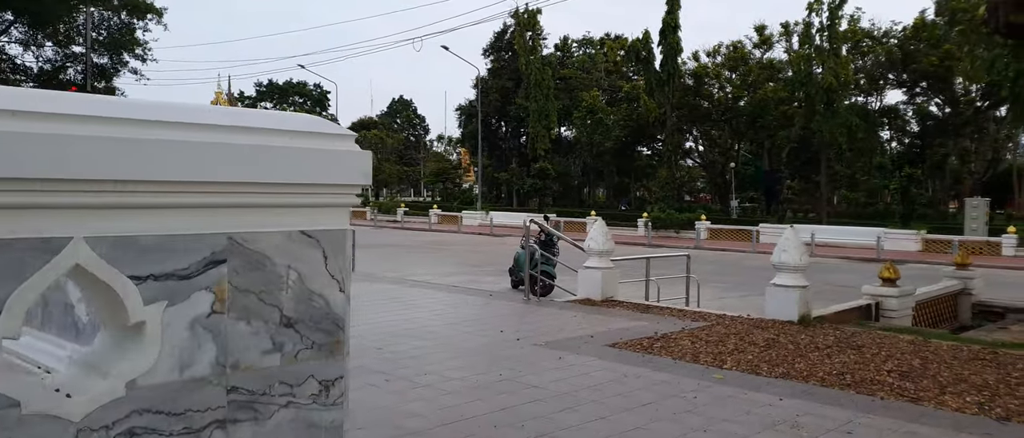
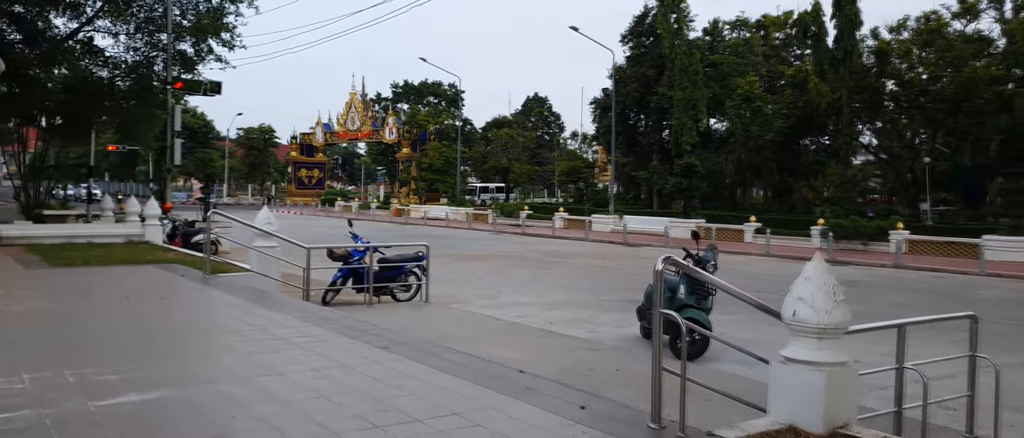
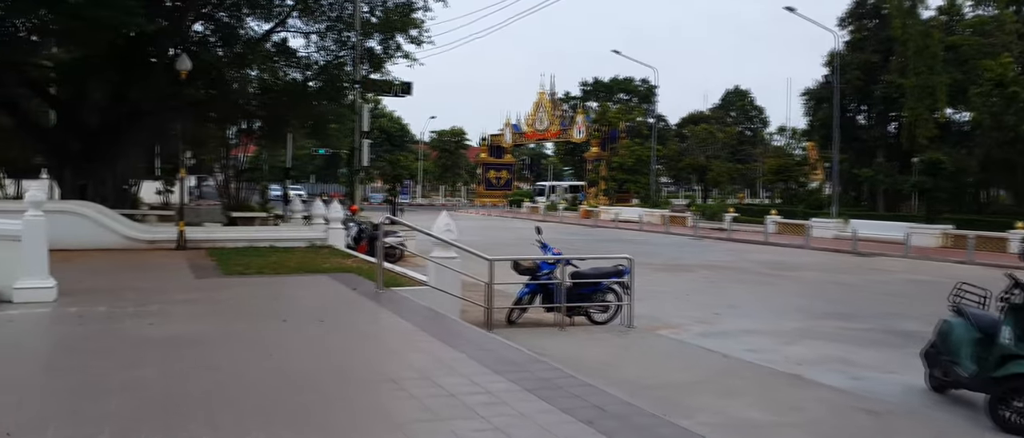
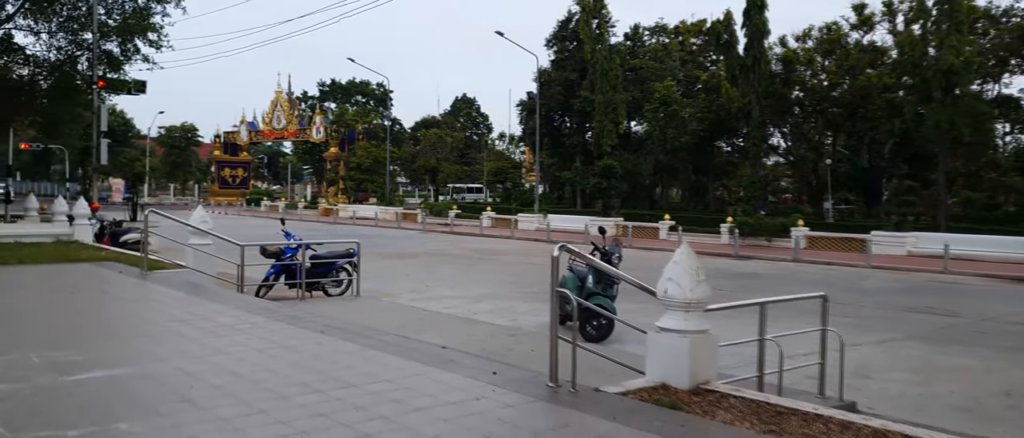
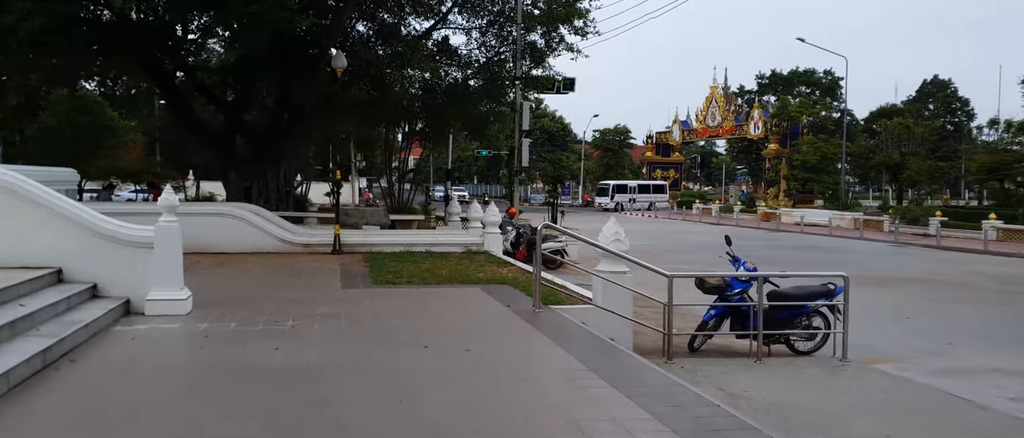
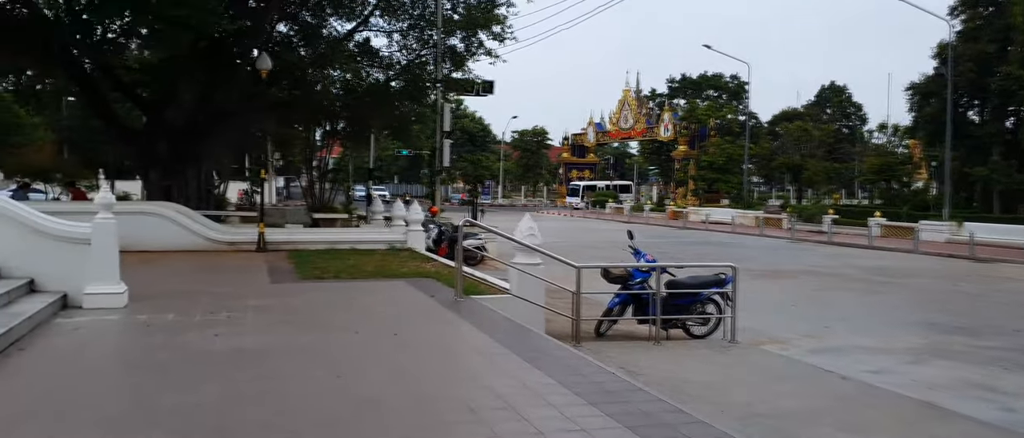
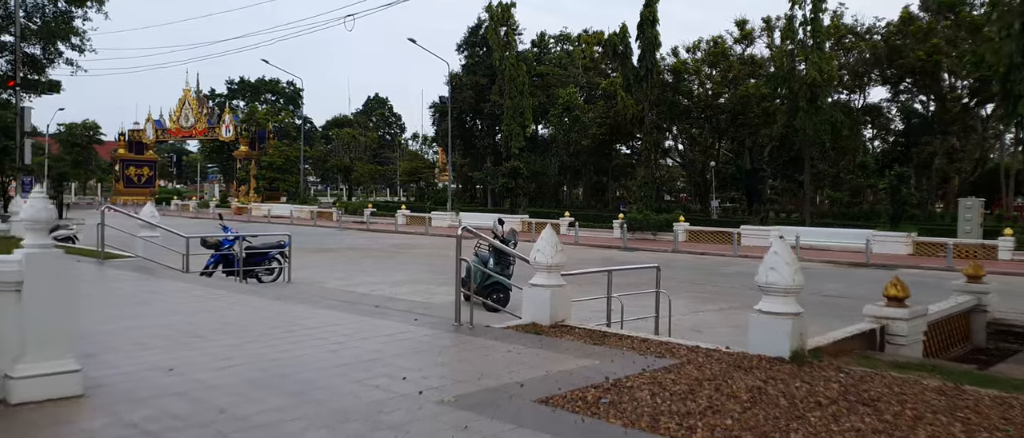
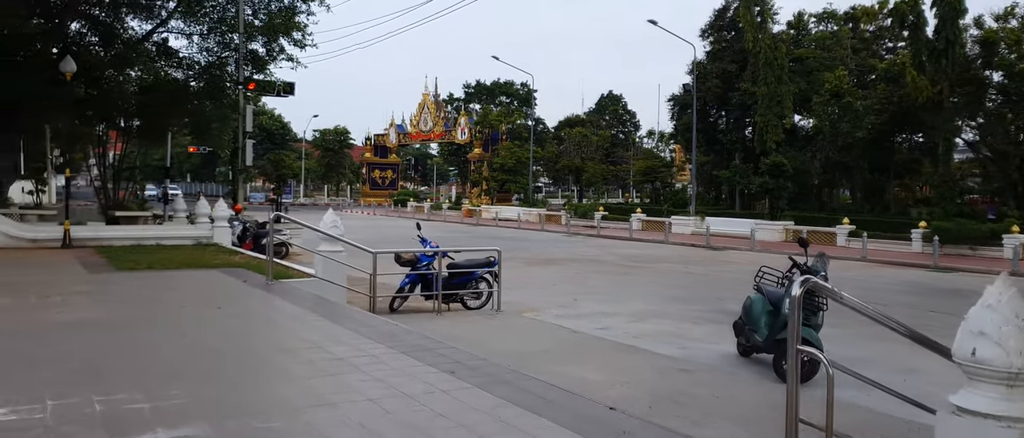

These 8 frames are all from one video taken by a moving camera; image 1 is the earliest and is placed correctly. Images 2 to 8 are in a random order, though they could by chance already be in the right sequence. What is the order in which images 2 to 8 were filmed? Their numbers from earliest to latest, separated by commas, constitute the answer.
7, 4, 2, 8, 3, 6, 5
